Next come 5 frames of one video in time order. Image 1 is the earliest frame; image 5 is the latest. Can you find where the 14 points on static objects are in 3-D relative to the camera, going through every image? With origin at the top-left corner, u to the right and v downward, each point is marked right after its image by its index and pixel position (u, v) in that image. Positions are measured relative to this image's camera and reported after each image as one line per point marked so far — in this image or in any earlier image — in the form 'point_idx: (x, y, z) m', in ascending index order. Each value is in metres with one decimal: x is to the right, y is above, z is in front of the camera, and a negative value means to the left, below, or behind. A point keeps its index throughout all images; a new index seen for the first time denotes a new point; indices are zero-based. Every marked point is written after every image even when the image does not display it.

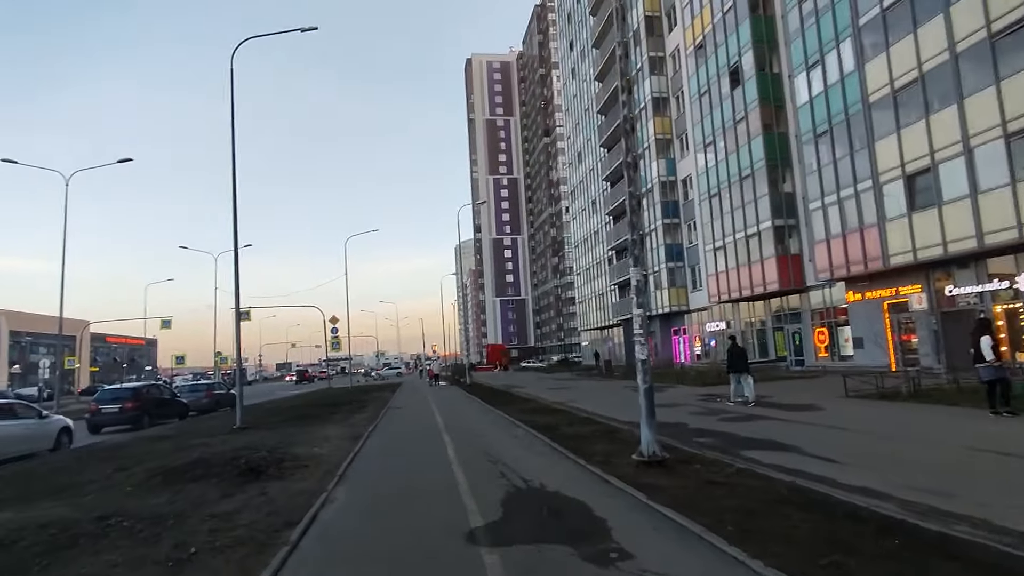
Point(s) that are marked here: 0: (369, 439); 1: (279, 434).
0: (-2.8, -3.0, +13.9) m
1: (-5.3, -3.3, +16.3) m
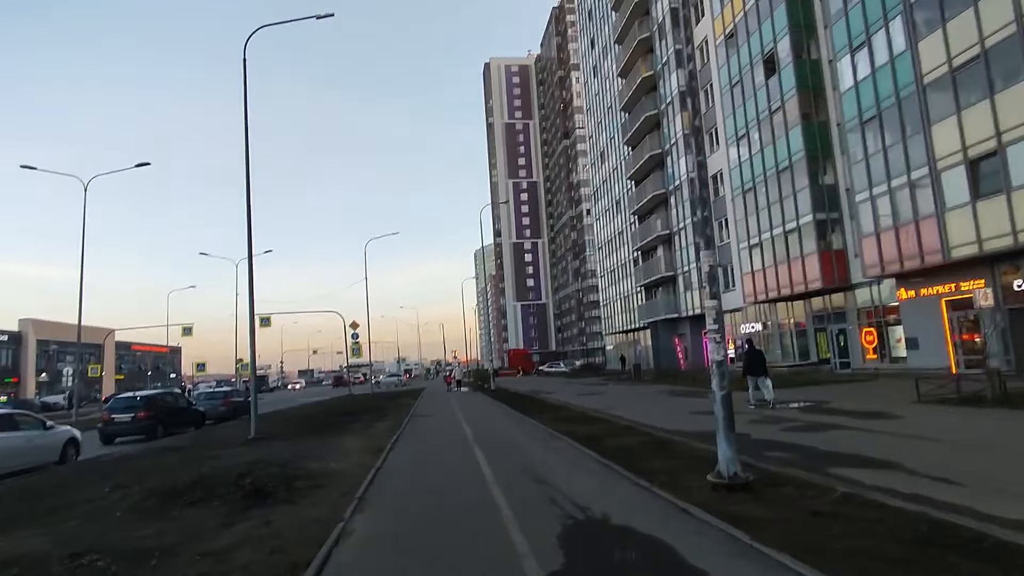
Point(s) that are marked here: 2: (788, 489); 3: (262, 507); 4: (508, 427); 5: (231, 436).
0: (-2.1, -2.9, +12.5) m
1: (-4.5, -3.3, +14.9) m
2: (+2.7, -2.0, +7.0) m
3: (-2.8, -2.5, +8.0) m
4: (-0.1, -3.0, +15.1) m
5: (-7.3, -3.8, +18.4) m
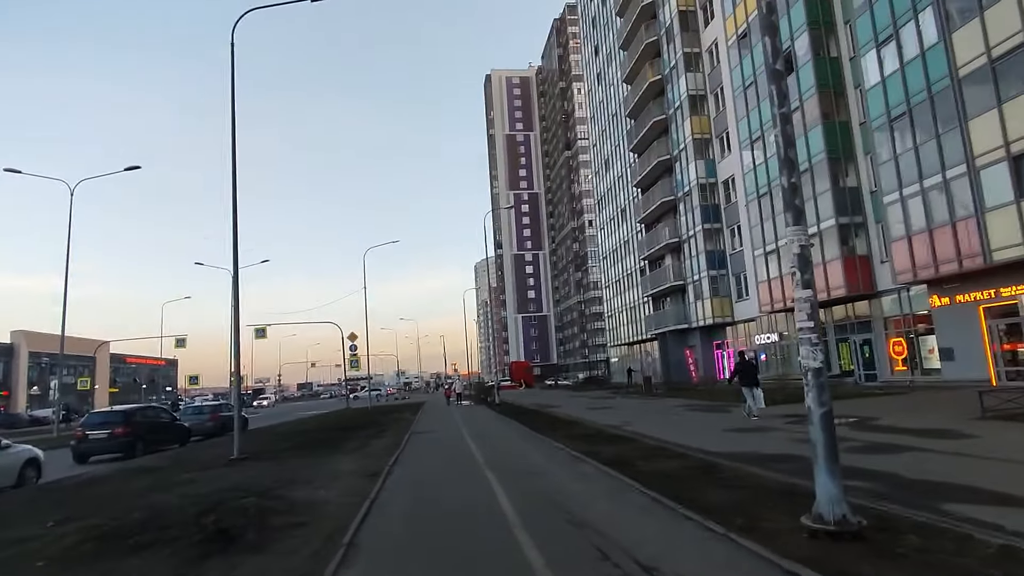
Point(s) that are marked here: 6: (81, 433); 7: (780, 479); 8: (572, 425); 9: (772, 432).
0: (-1.8, -2.9, +10.8) m
1: (-4.3, -3.3, +13.2) m
2: (+3.0, -1.9, +5.3) m
3: (-2.6, -2.4, +6.3) m
4: (+0.2, -3.0, +13.4) m
5: (-7.0, -3.9, +16.6) m
6: (-11.7, -3.9, +19.3) m
7: (+3.2, -2.3, +8.5) m
8: (+1.6, -3.7, +19.1) m
9: (+5.3, -2.9, +14.6) m
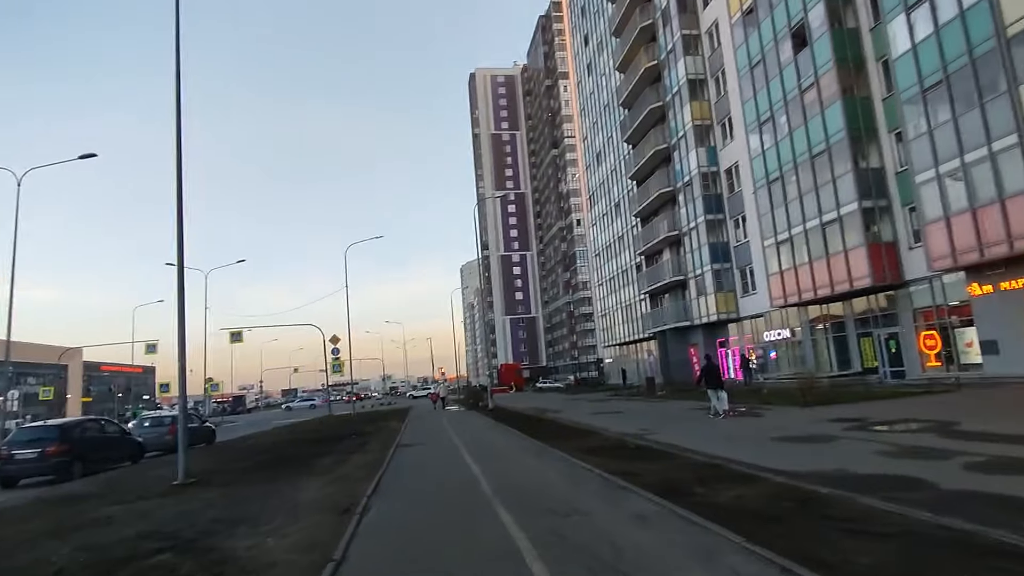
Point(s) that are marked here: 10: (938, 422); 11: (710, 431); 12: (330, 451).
0: (-1.6, -2.6, +8.0) m
1: (-4.1, -3.0, +10.4) m
2: (+3.3, -1.5, +2.6) m
3: (-2.3, -2.1, +3.5) m
4: (+0.3, -2.7, +10.6) m
5: (-6.9, -3.7, +13.8) m
6: (-11.7, -3.8, +16.3) m
7: (+3.5, -1.9, +5.8) m
8: (+1.7, -3.4, +16.3) m
9: (+5.4, -2.6, +11.9) m
10: (+7.7, -2.4, +12.9) m
11: (+4.3, -3.1, +15.1) m
12: (-4.3, -3.8, +16.8) m
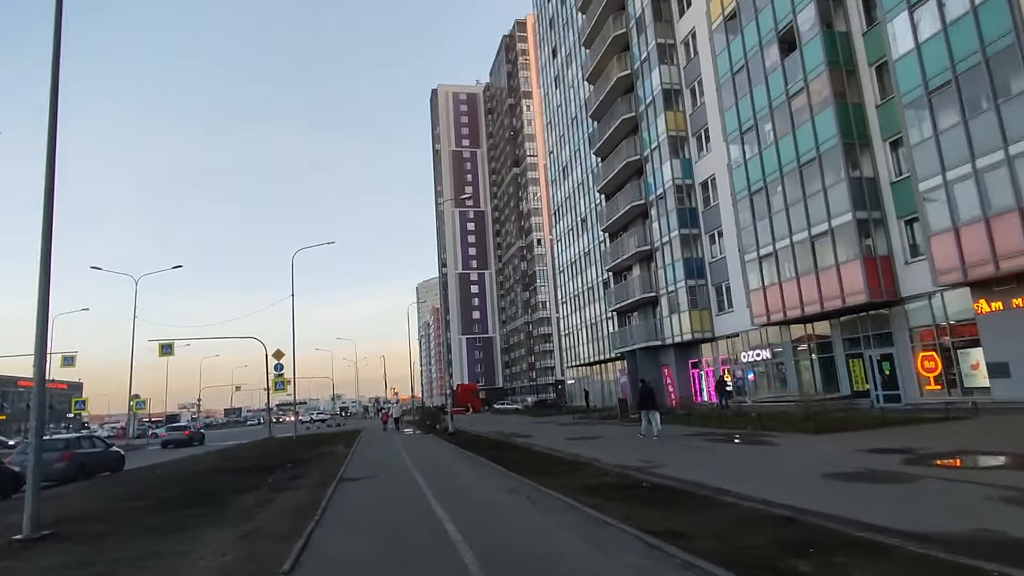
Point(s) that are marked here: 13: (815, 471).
0: (-1.6, -2.3, +5.1) m
1: (-4.3, -2.8, +7.2) m
2: (+3.7, -1.1, 0.0) m
3: (-2.0, -1.6, +0.6) m
4: (+0.2, -2.5, +7.8) m
5: (-7.3, -3.5, +10.4) m
6: (-12.2, -3.5, +12.7) m
7: (+3.6, -1.7, +3.2) m
8: (+1.1, -3.4, +13.6) m
9: (+5.2, -2.5, +9.4) m
10: (+7.4, -2.5, +10.5) m
11: (+3.8, -3.1, +12.4) m
12: (-4.9, -3.8, +13.6) m
13: (+4.6, -2.9, +11.2) m
